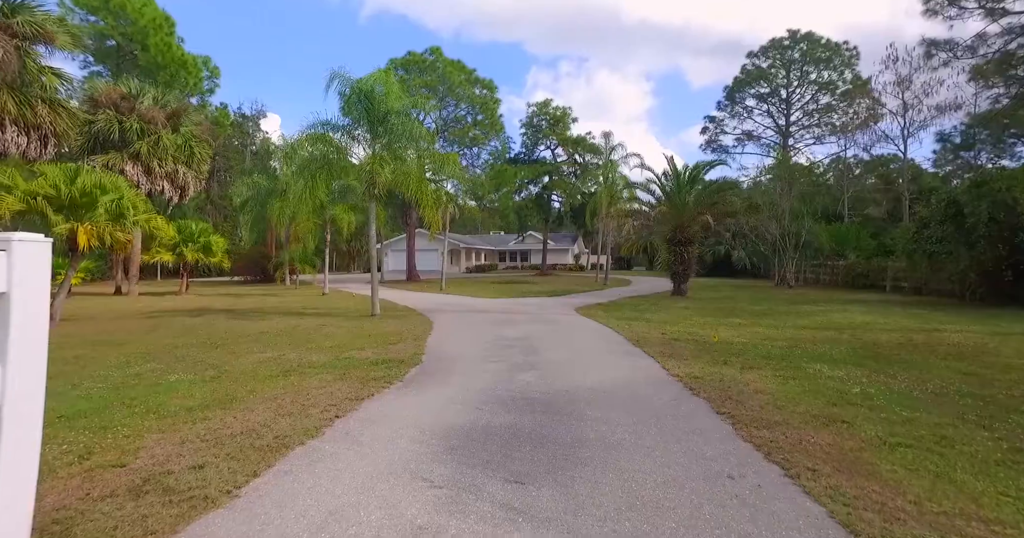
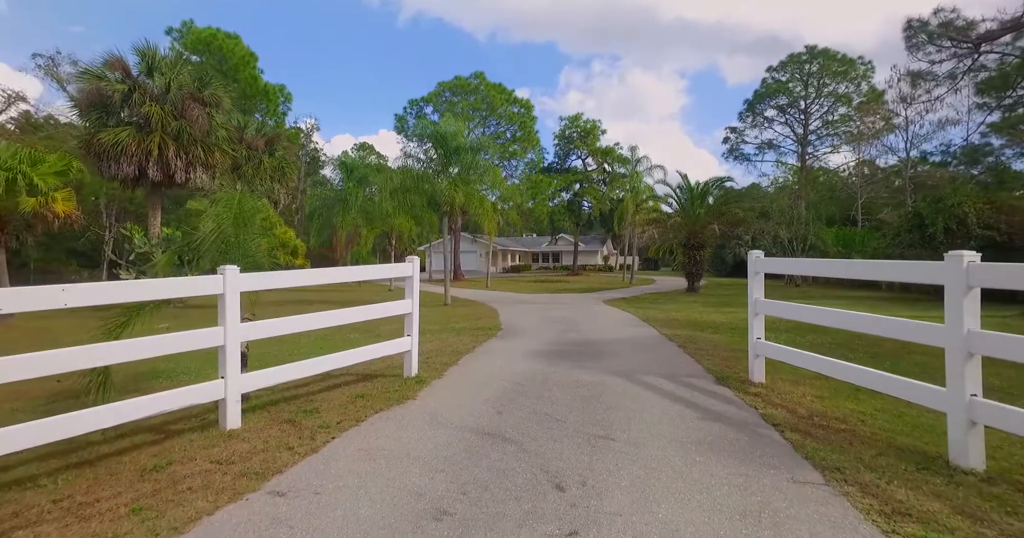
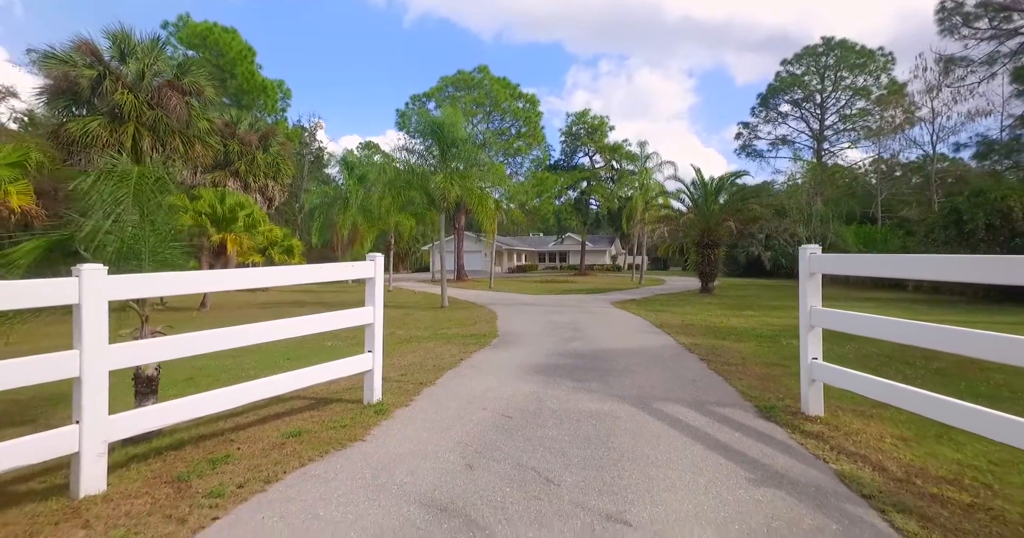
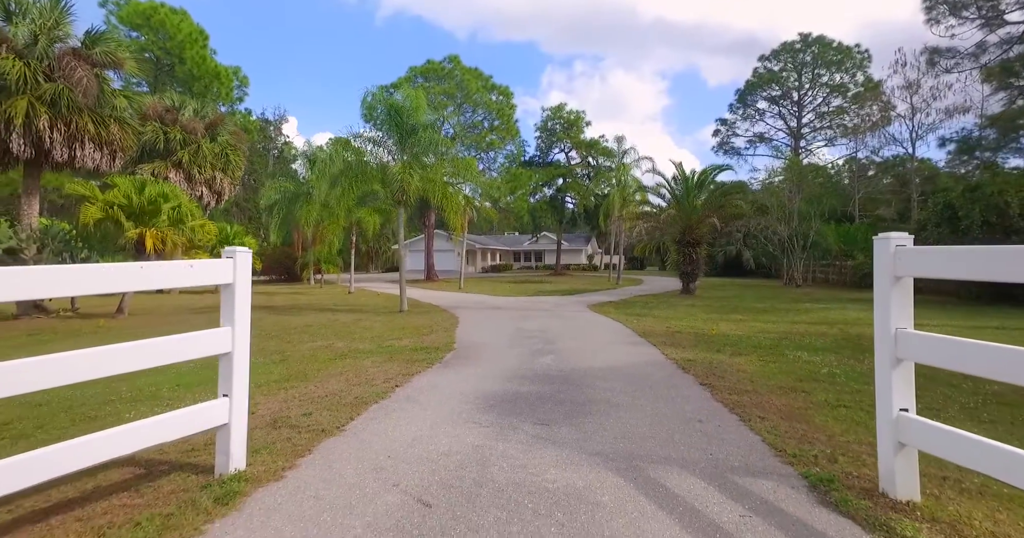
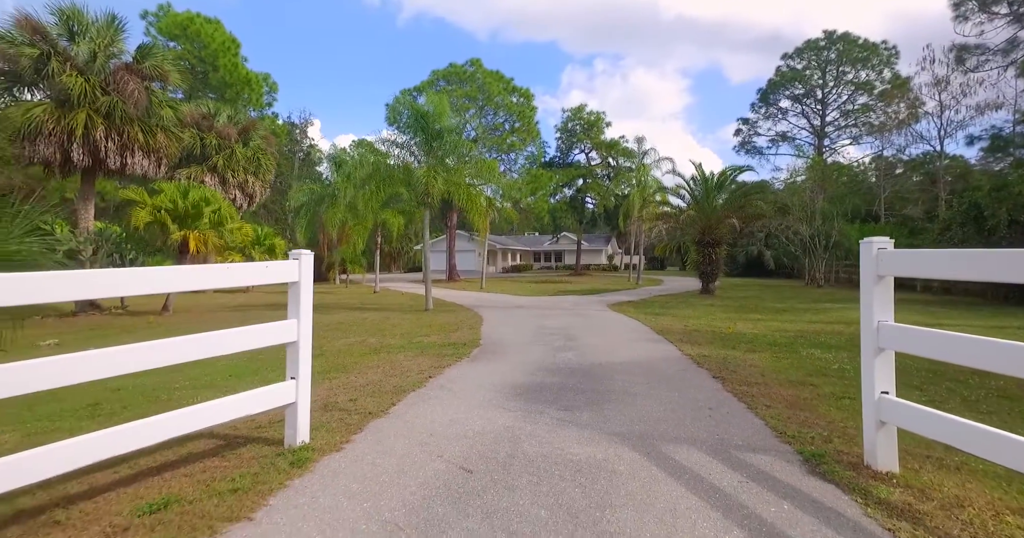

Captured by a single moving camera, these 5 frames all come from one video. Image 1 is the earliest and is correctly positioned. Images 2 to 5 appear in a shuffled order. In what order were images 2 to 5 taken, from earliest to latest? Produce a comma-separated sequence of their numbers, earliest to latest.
4, 5, 3, 2
